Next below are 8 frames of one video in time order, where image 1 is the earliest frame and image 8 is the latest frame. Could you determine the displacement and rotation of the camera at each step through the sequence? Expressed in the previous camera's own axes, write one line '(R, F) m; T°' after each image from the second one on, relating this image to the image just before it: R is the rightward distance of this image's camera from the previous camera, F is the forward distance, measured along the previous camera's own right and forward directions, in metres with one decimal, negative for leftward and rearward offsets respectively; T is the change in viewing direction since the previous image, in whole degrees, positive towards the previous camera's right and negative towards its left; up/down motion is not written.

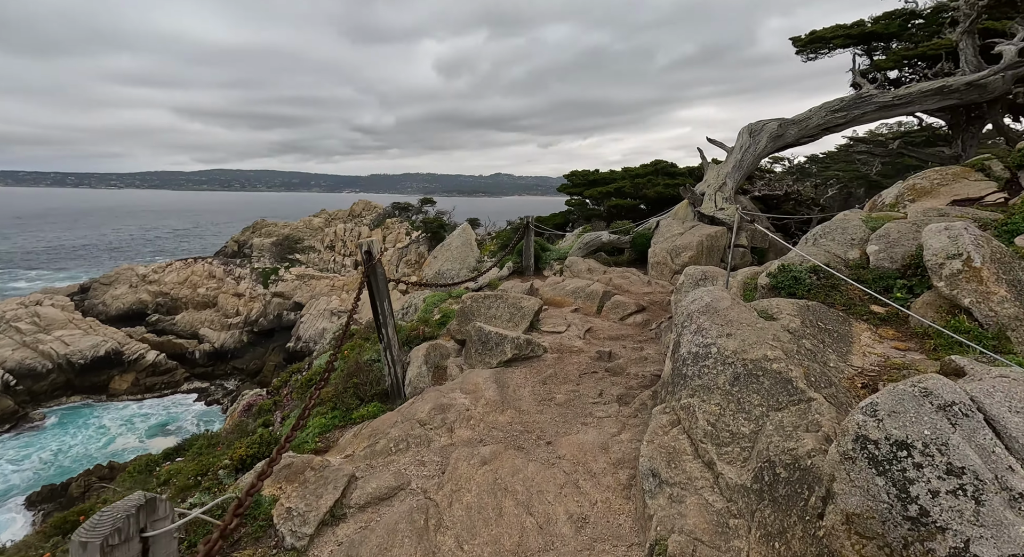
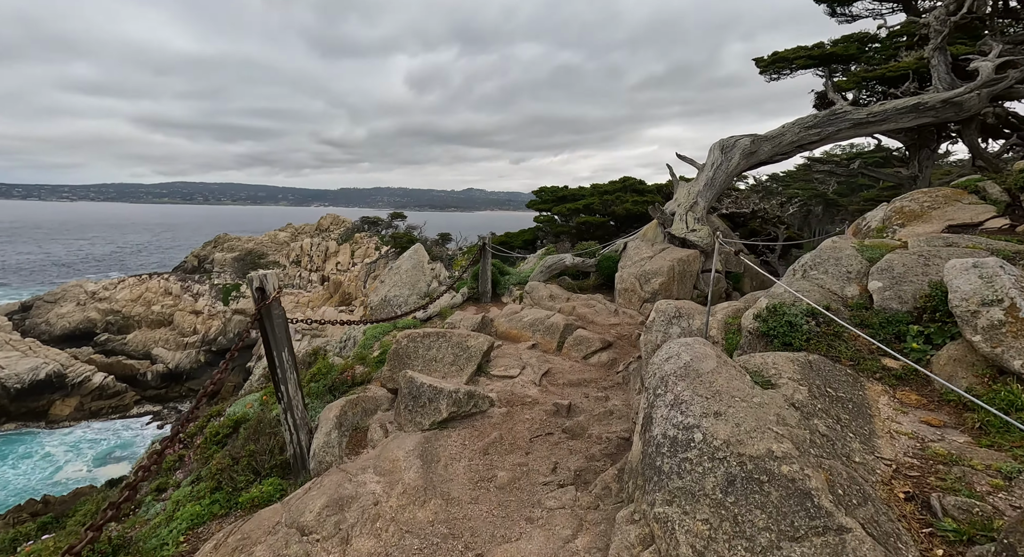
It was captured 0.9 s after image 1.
(+0.4, +1.4) m; +3°
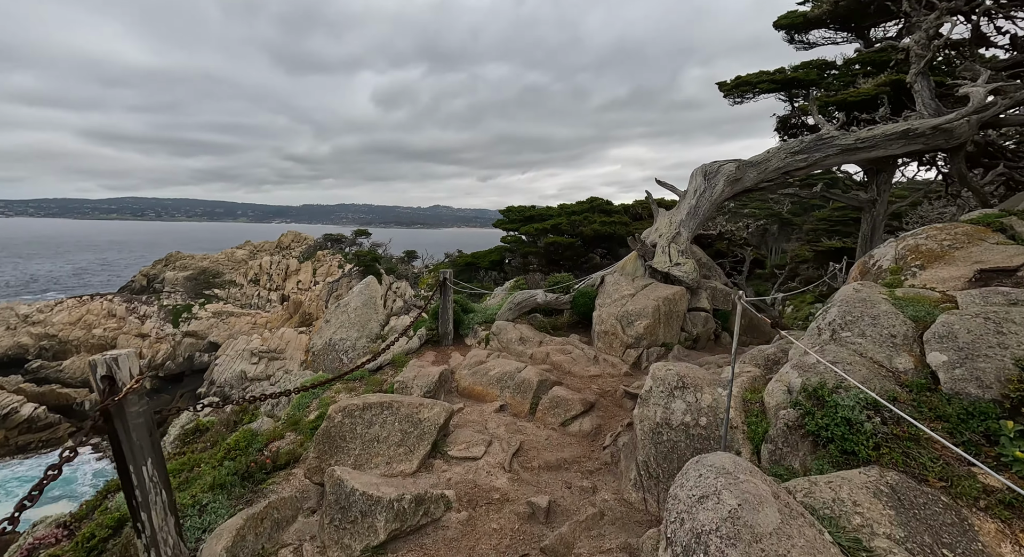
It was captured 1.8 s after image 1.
(+0.1, +1.5) m; +4°
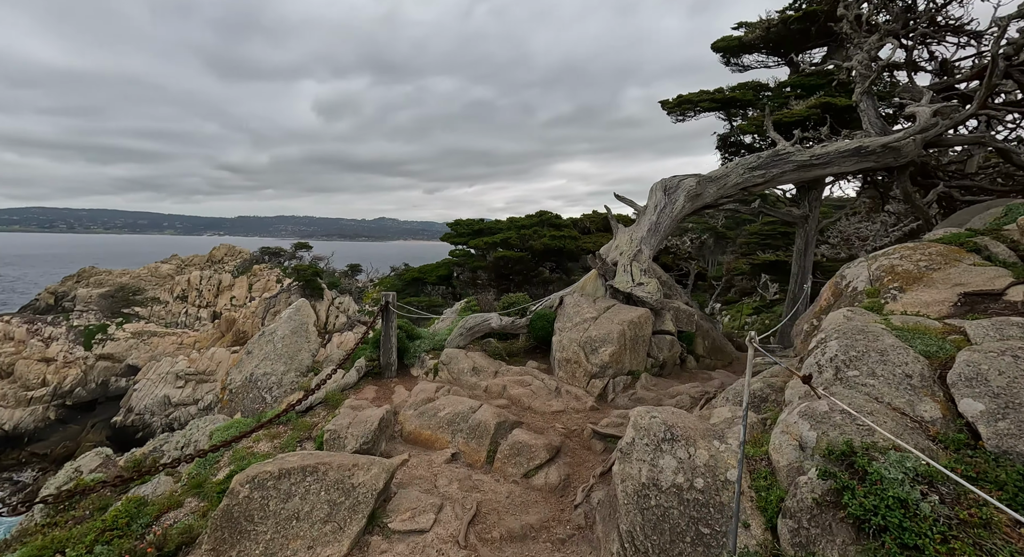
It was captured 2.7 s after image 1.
(-0.1, +1.1) m; +6°
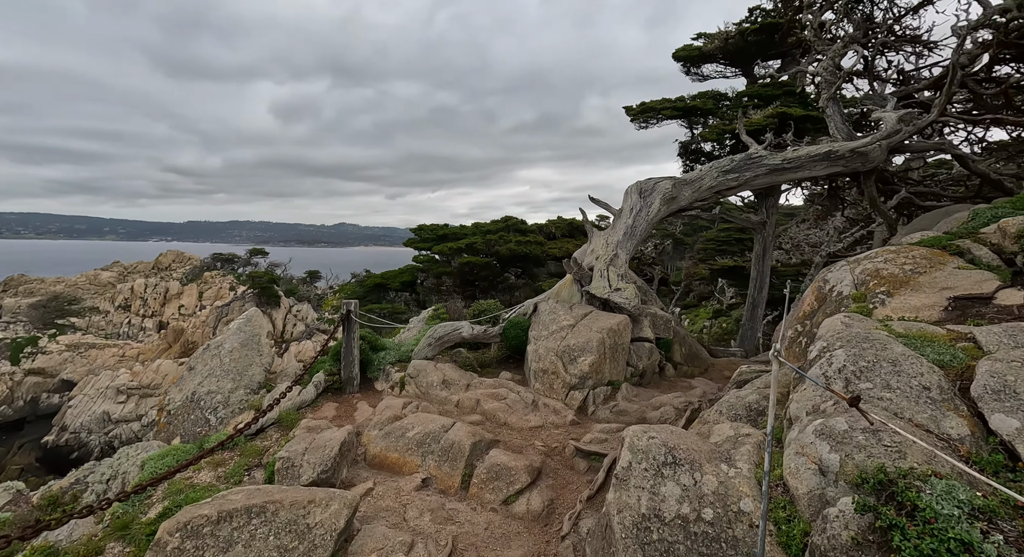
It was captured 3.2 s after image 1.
(-0.2, +0.6) m; +4°
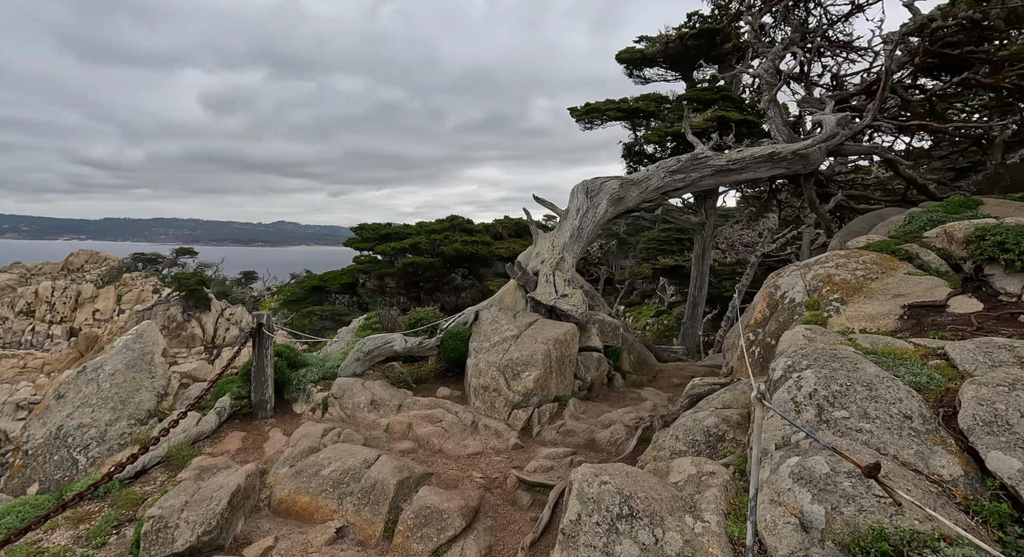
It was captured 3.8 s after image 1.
(+0.2, +0.8) m; +6°
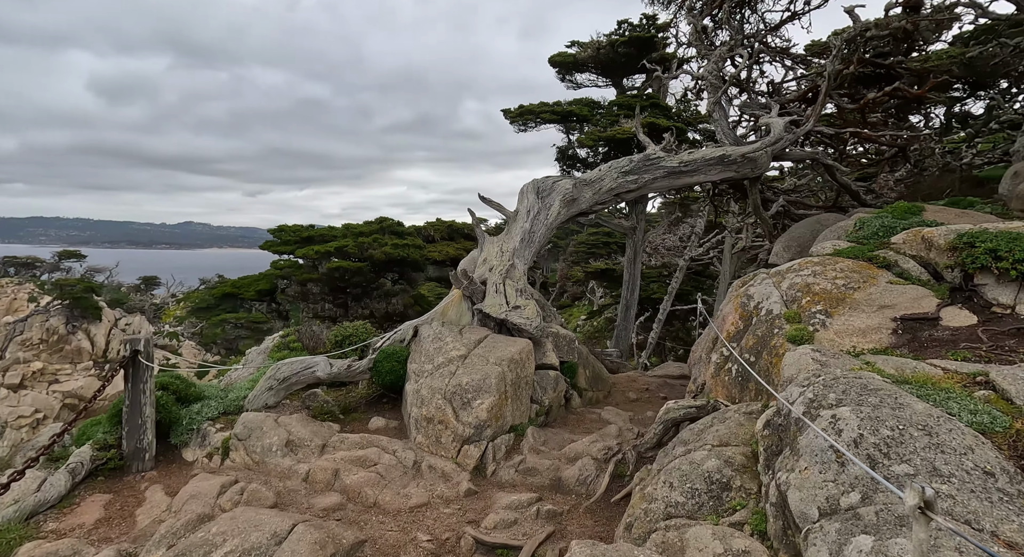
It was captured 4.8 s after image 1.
(-0.2, +1.2) m; +8°
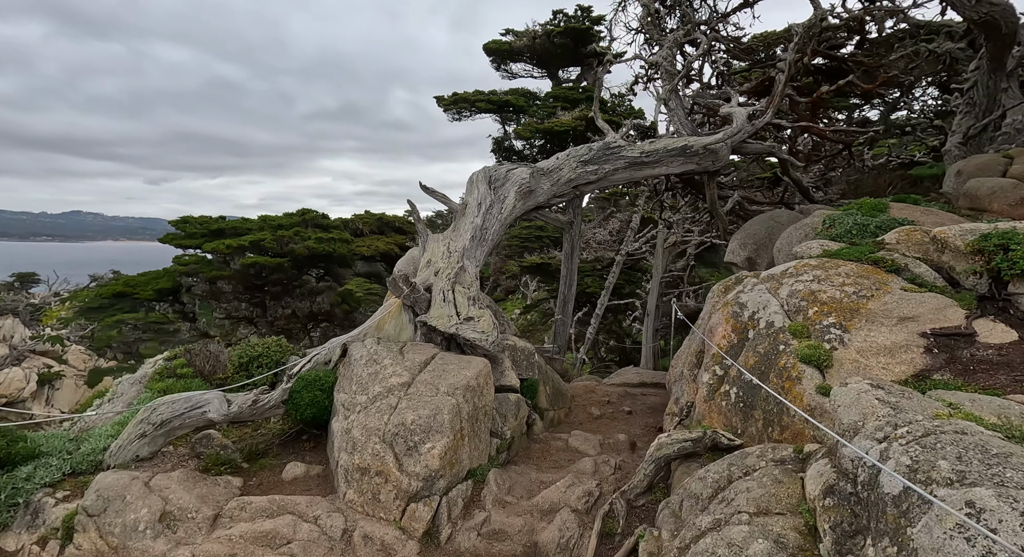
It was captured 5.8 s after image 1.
(-0.3, +1.5) m; +8°
